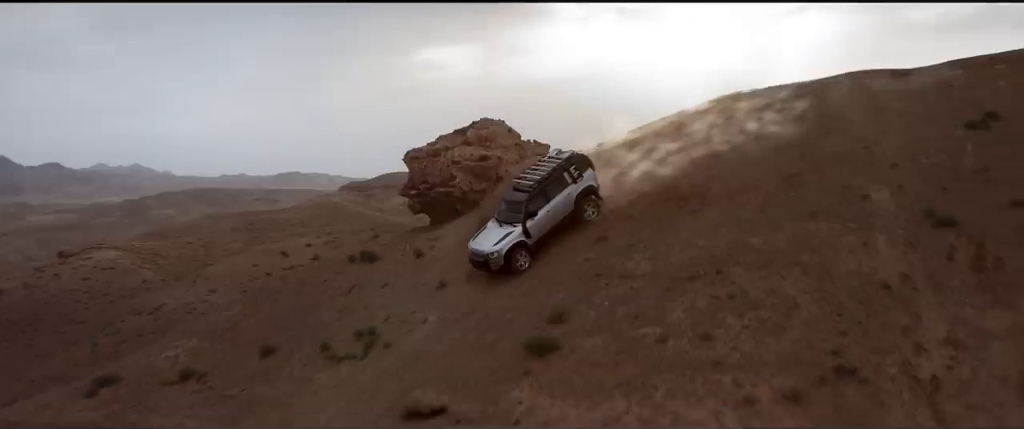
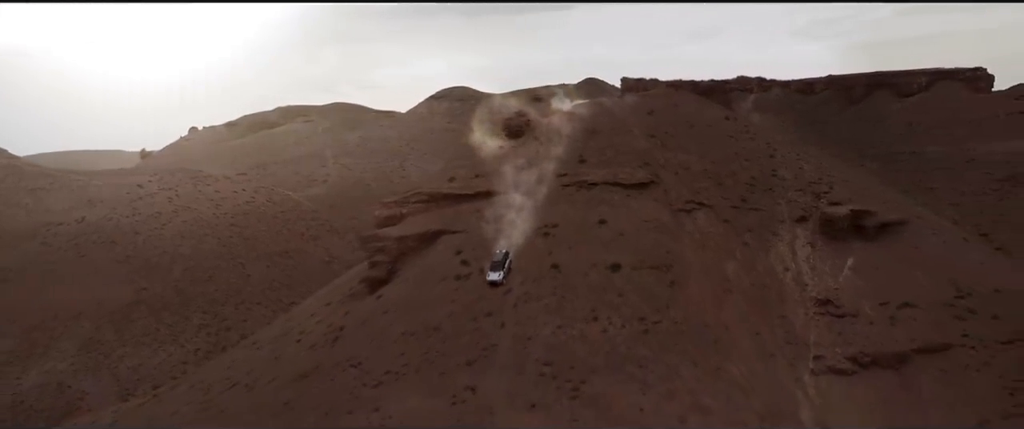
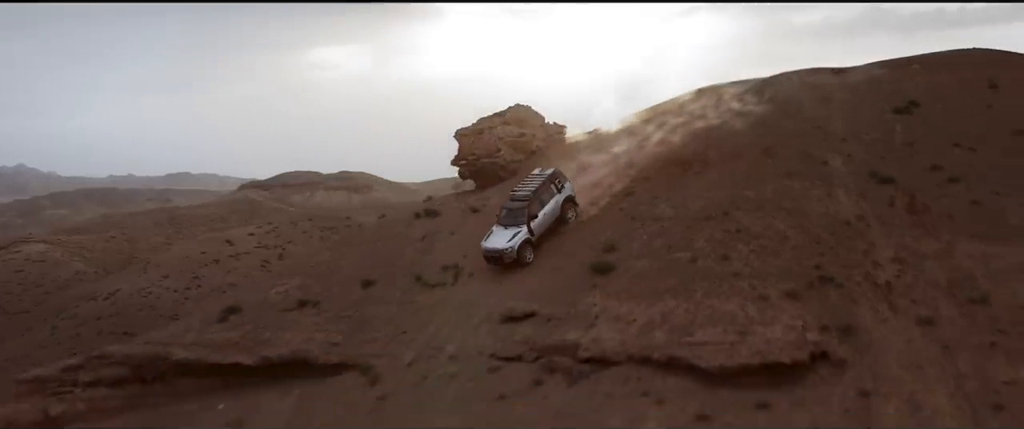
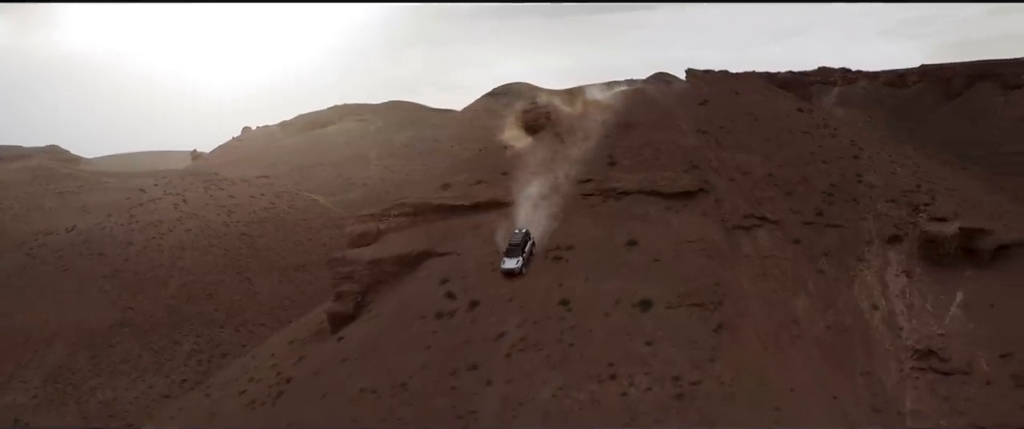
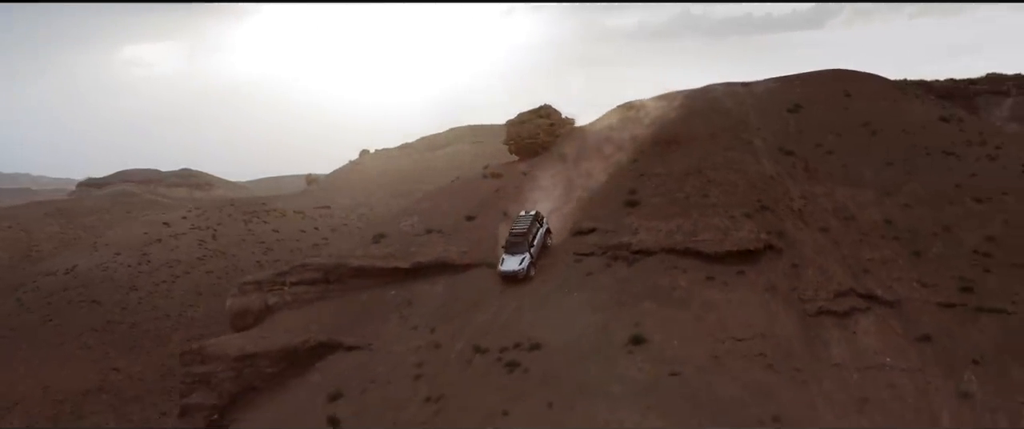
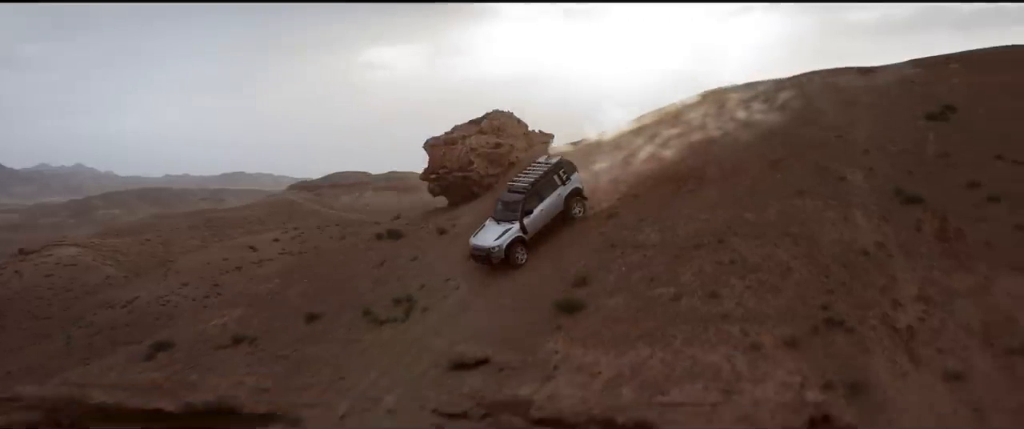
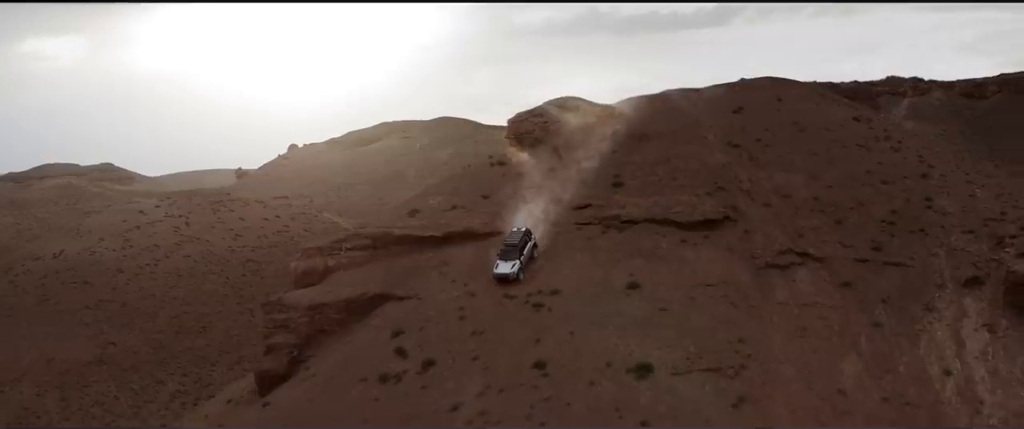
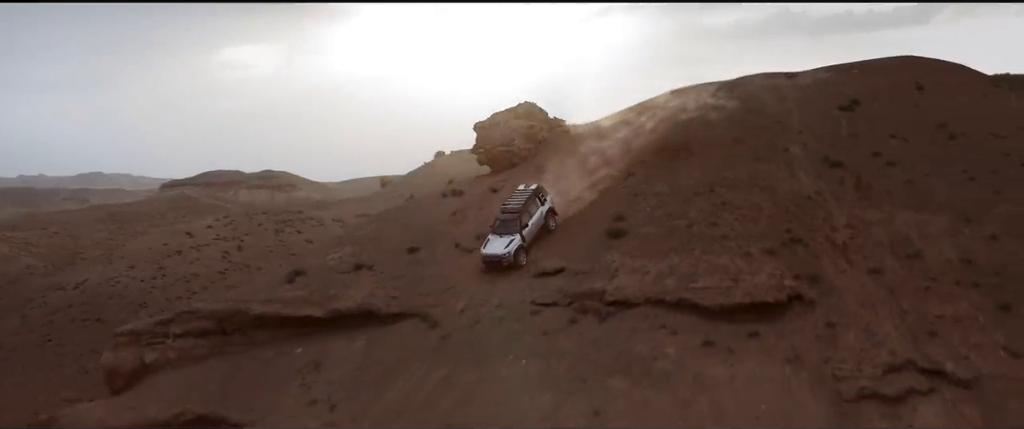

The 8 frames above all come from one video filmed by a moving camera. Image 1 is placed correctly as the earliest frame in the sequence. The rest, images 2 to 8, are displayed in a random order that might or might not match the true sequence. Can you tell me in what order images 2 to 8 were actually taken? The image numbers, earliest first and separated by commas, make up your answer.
6, 3, 8, 5, 7, 4, 2
